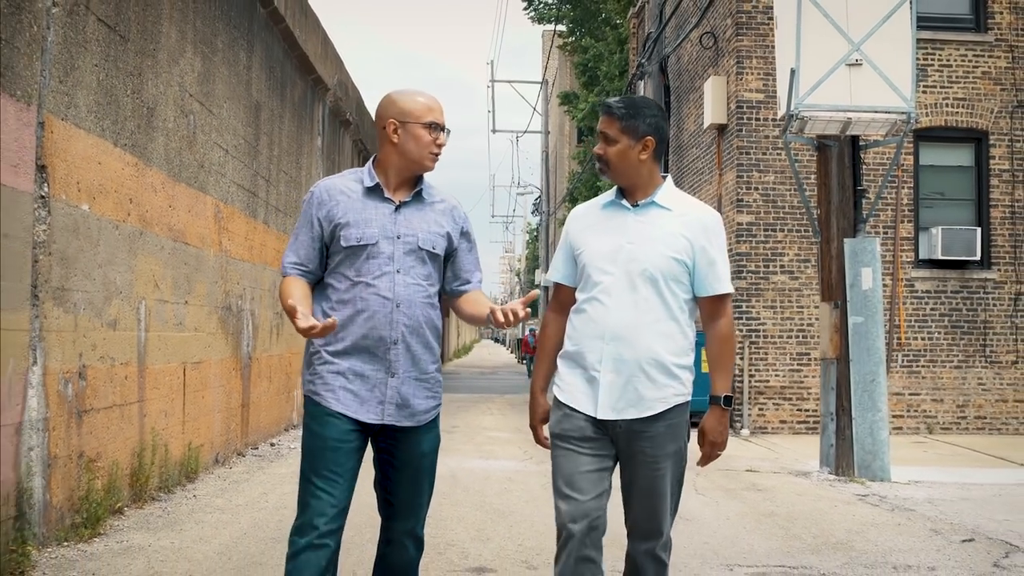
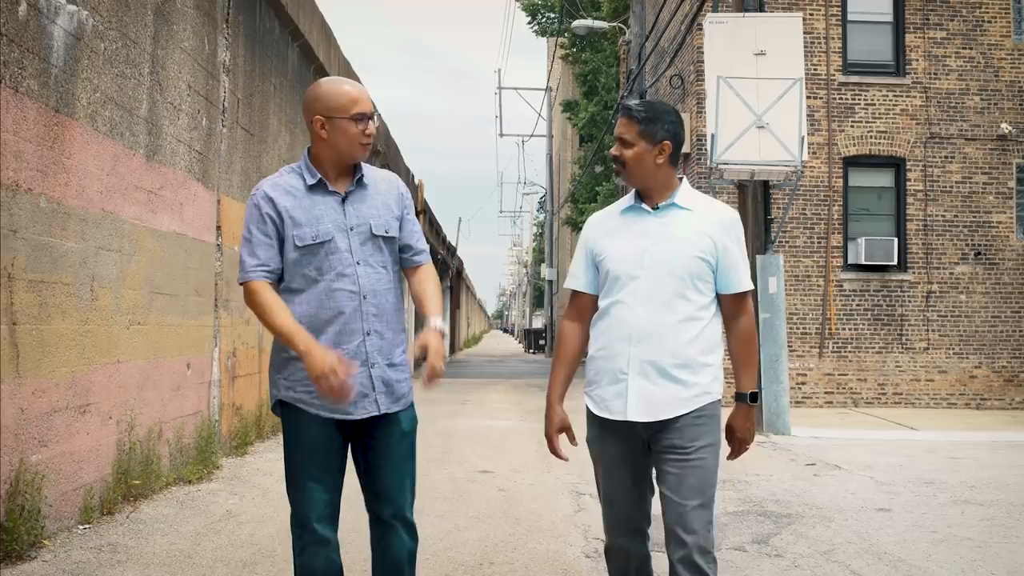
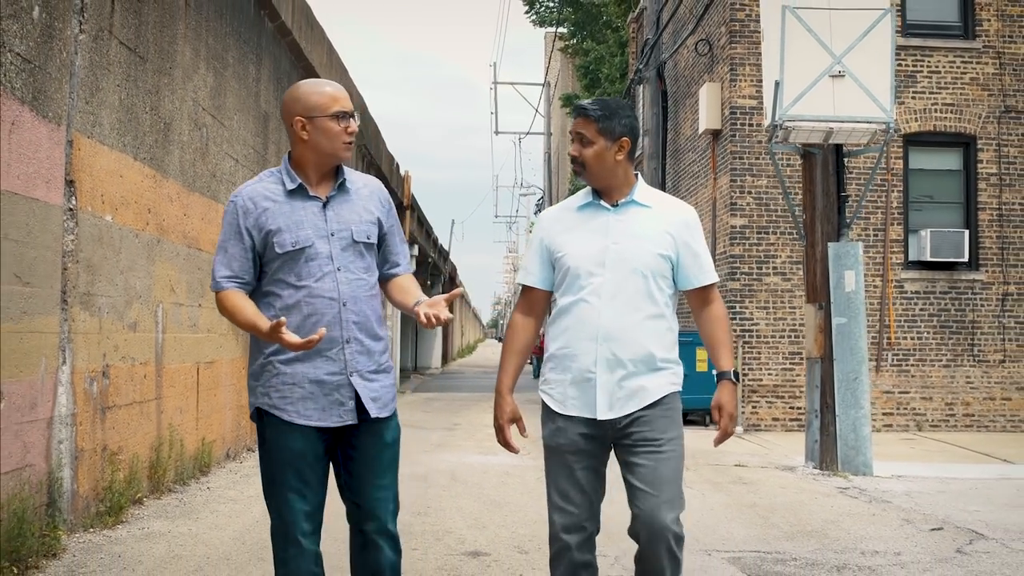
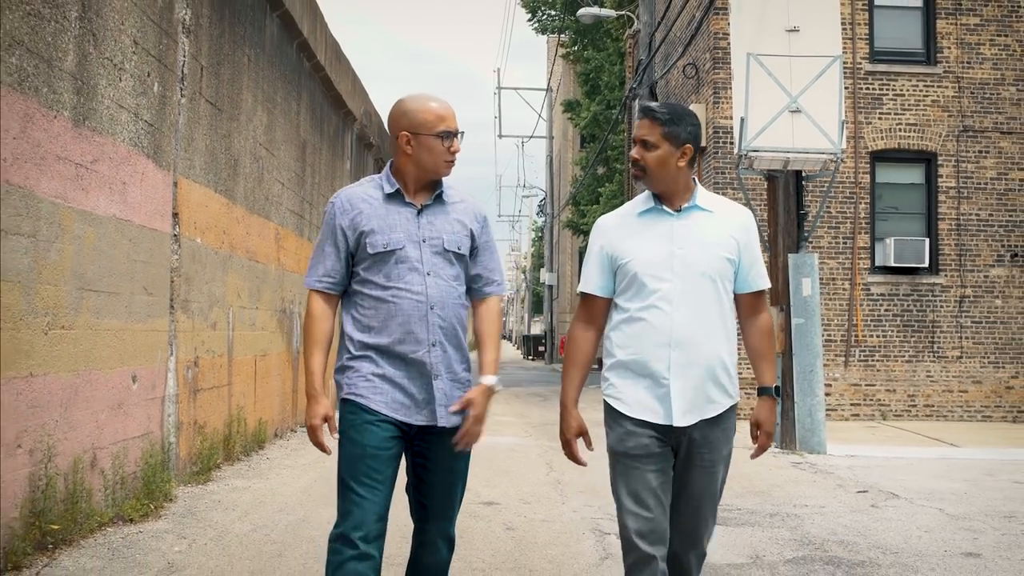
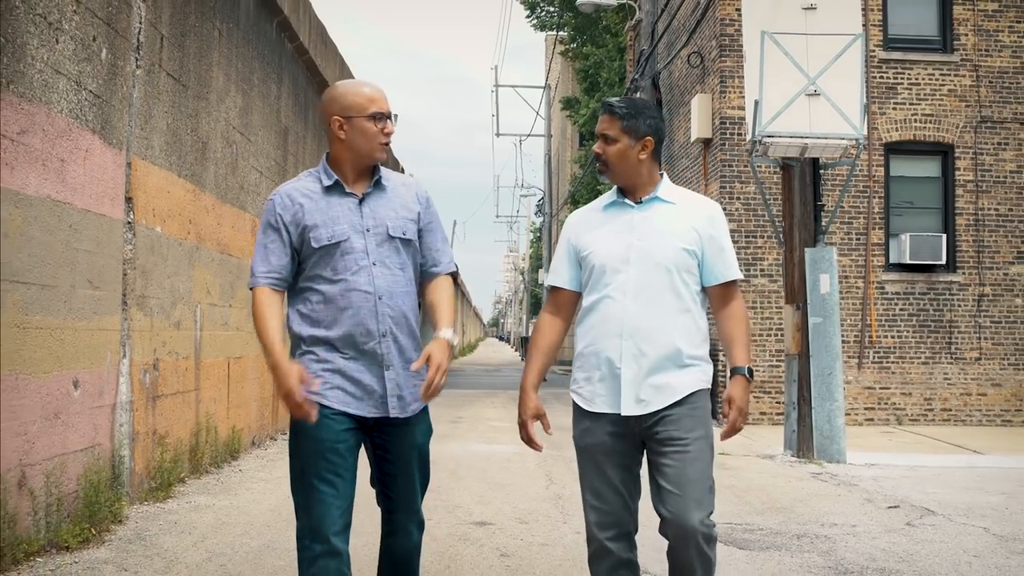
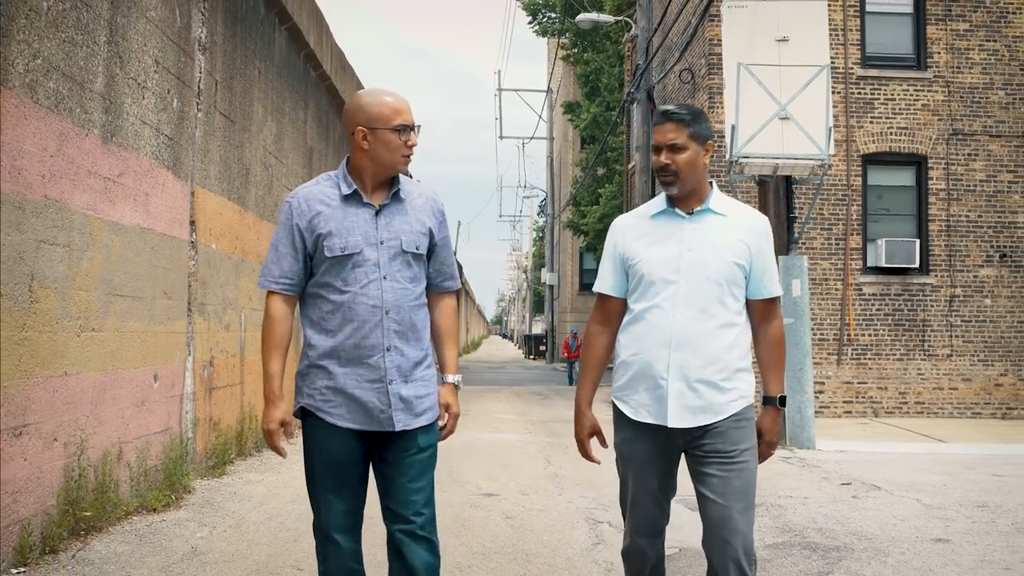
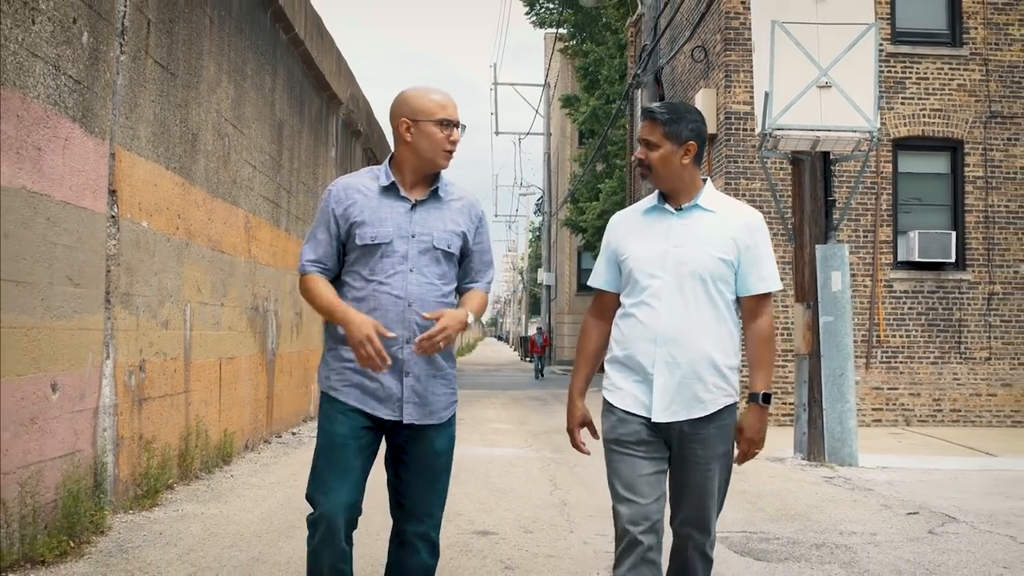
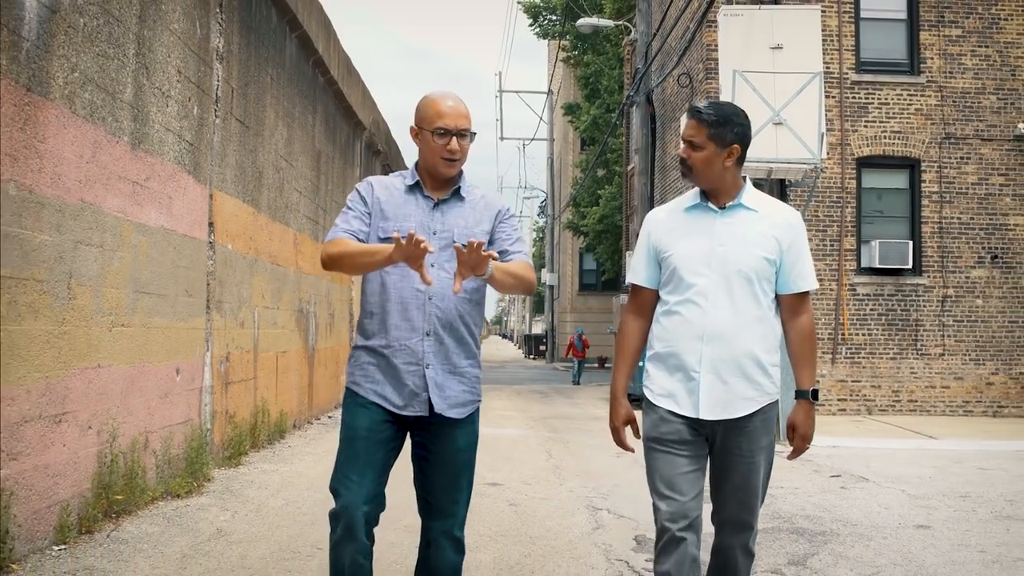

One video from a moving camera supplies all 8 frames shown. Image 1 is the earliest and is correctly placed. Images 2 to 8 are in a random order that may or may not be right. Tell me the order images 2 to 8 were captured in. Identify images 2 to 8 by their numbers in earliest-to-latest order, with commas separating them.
3, 7, 5, 4, 6, 8, 2
